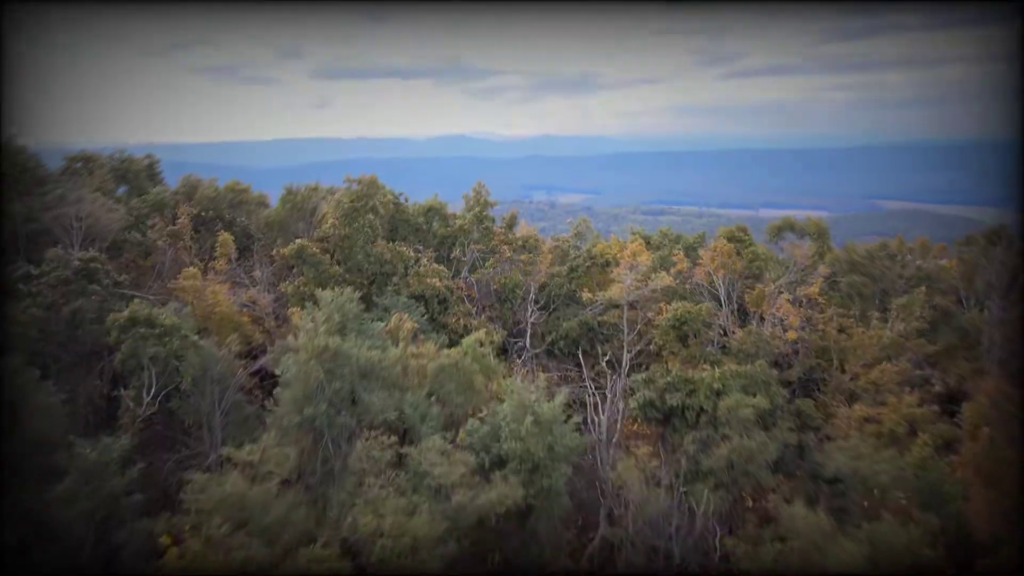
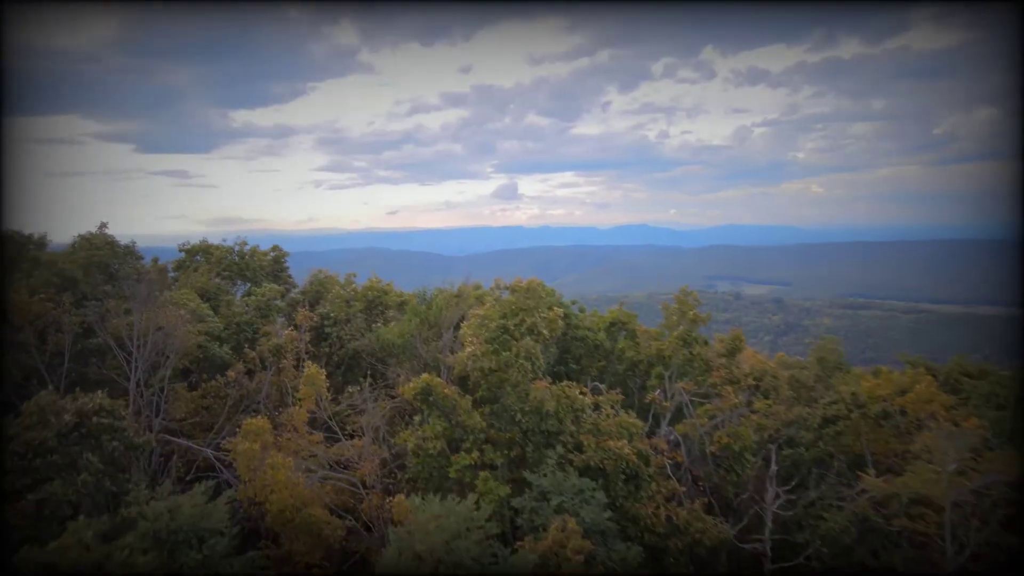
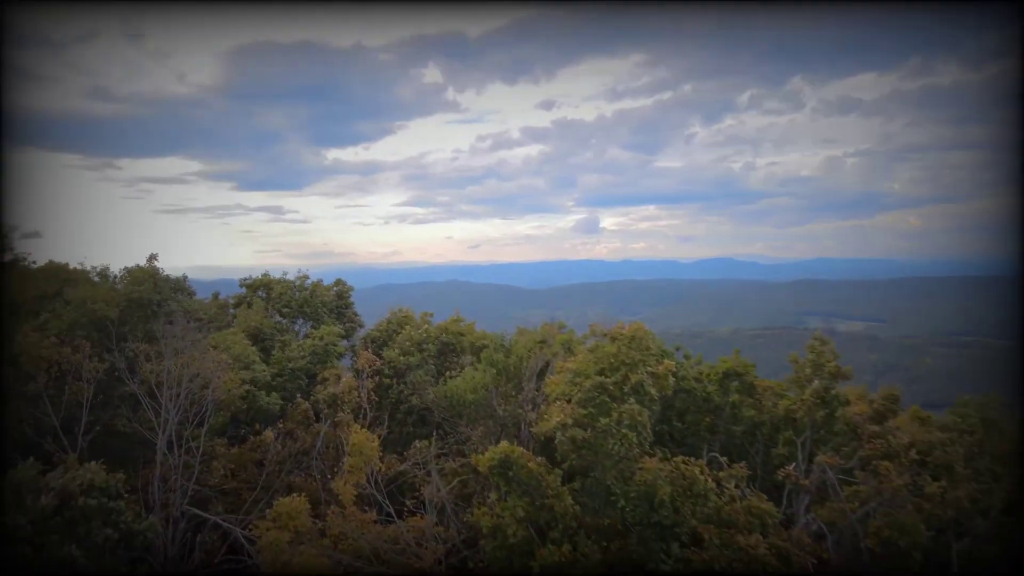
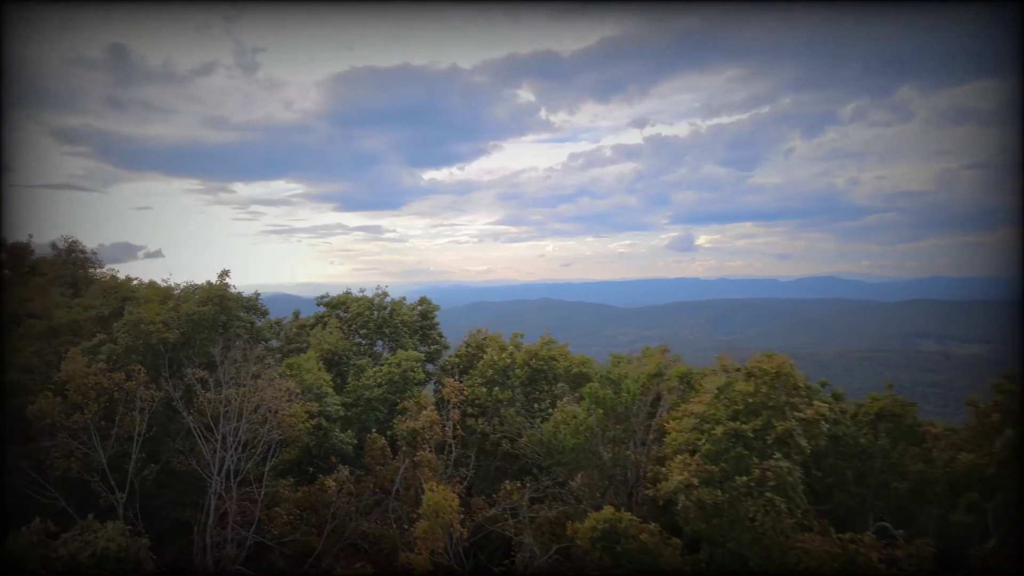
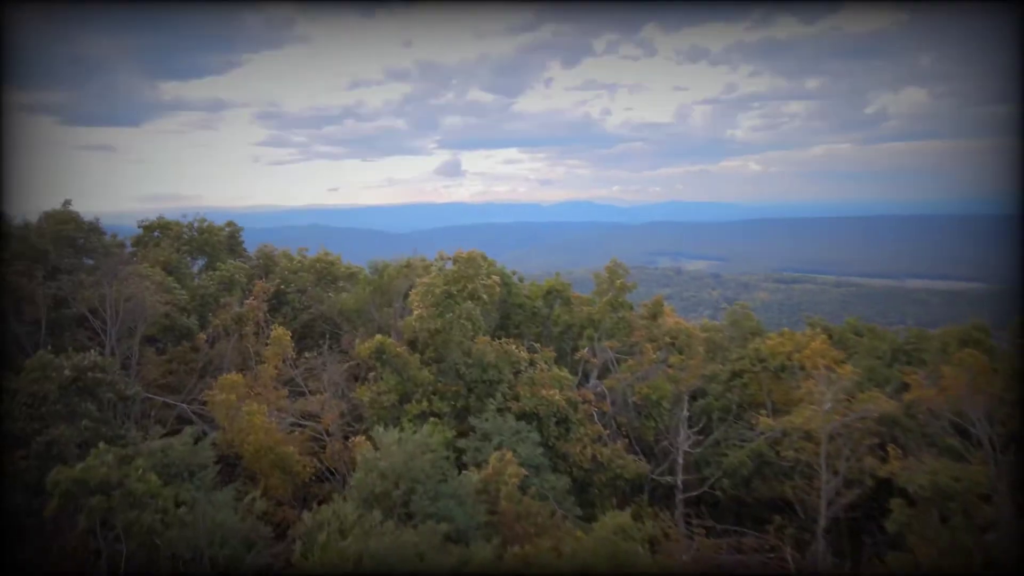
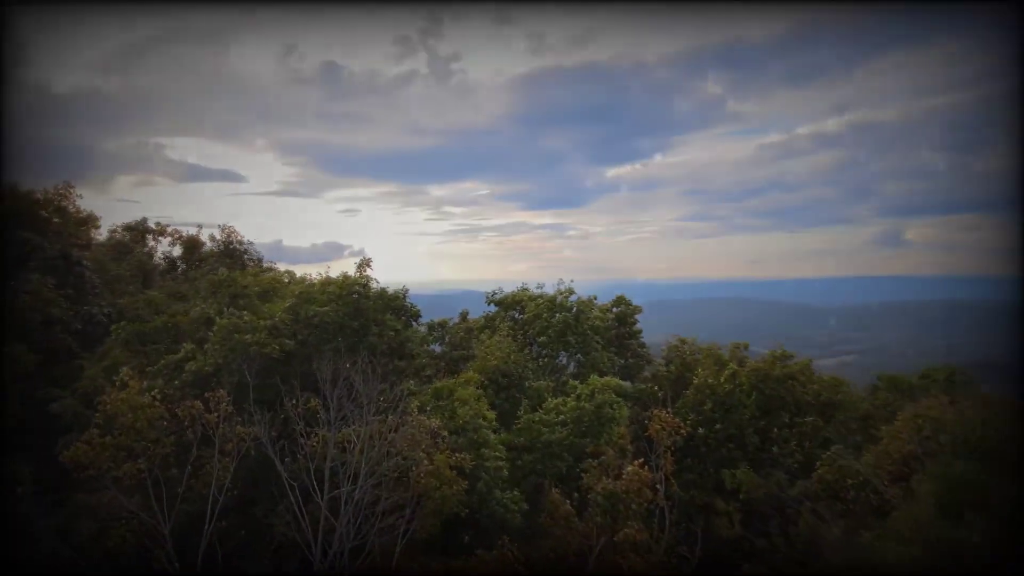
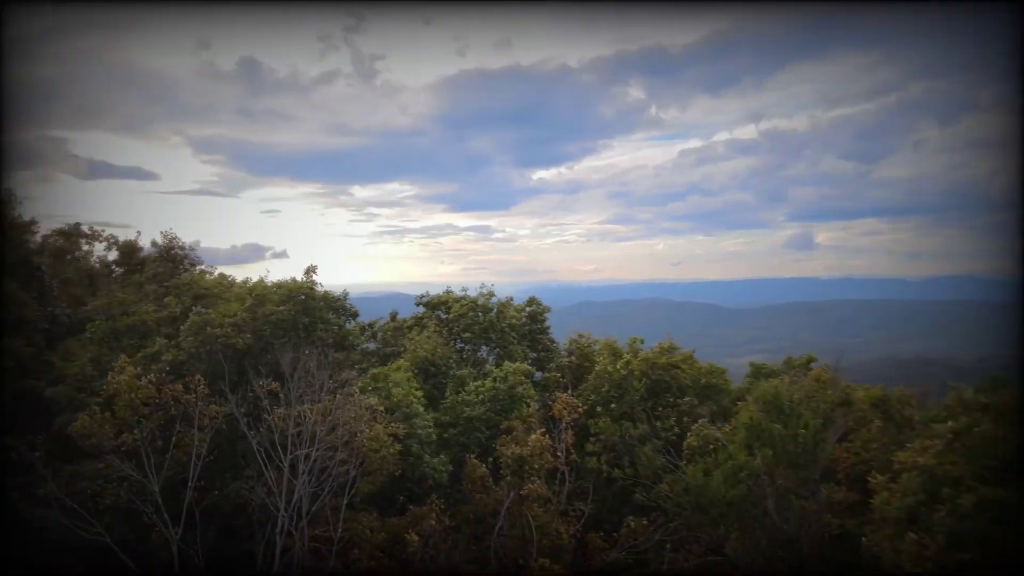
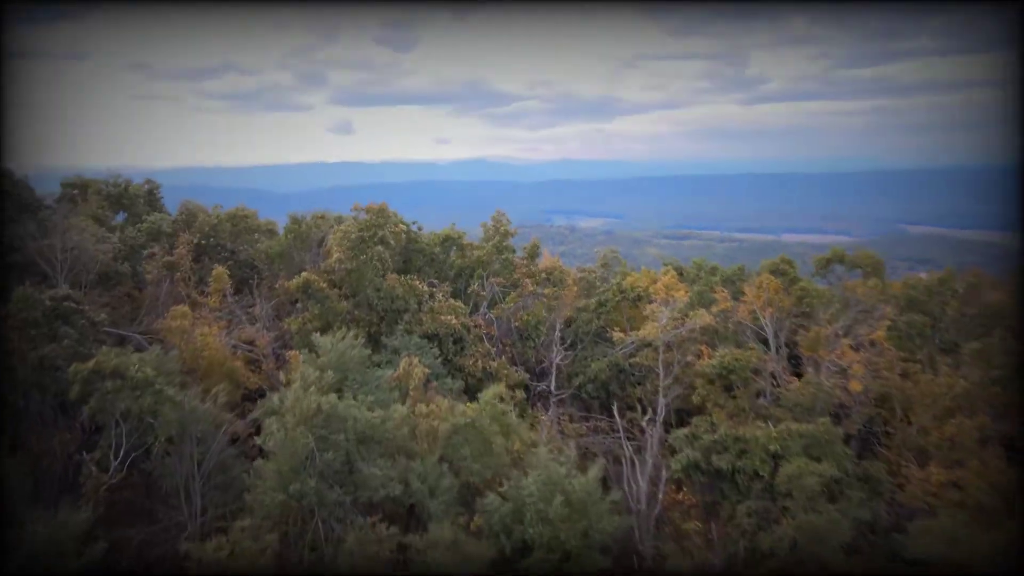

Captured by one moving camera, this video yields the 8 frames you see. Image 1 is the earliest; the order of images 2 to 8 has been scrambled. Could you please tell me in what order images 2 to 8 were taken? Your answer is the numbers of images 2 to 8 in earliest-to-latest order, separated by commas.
8, 5, 2, 3, 4, 7, 6
